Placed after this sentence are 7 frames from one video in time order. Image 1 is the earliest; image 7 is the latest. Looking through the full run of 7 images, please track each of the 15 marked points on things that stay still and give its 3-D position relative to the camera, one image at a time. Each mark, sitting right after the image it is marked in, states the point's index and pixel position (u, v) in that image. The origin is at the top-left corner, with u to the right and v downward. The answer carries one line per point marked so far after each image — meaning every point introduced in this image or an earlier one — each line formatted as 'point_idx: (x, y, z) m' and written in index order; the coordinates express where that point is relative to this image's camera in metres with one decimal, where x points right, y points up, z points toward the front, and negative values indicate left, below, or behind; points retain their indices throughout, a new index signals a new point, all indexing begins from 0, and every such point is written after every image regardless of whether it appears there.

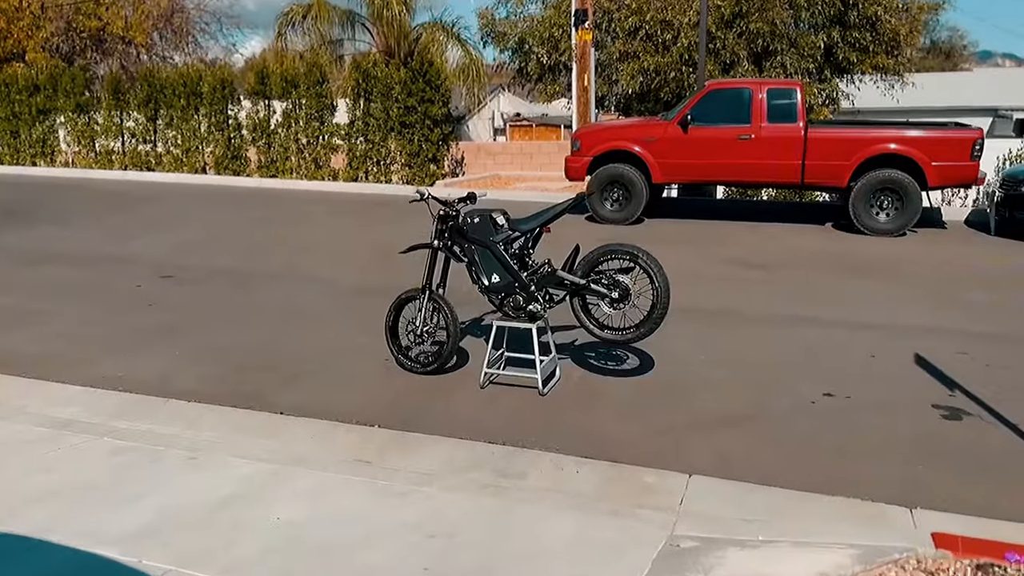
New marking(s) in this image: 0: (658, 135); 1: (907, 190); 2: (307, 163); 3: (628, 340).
0: (+2.3, +2.3, +13.3) m
1: (+5.7, +1.4, +12.5) m
2: (-4.4, +2.7, +18.7) m
3: (+0.8, -0.3, +5.7) m
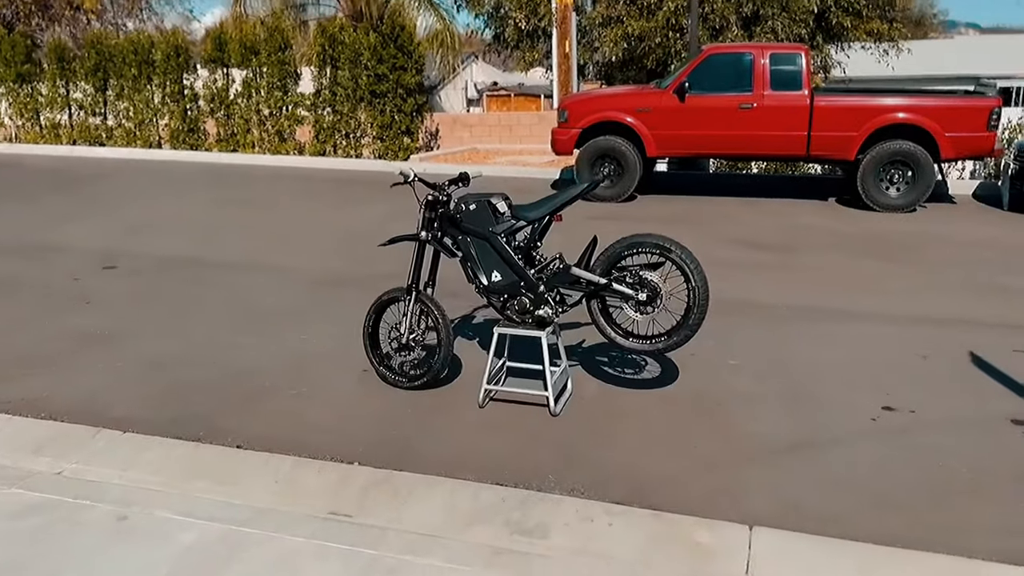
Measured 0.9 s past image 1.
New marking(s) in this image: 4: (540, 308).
0: (+2.0, +2.6, +12.3) m
1: (+5.5, +1.7, +11.7) m
2: (-4.9, +3.1, +17.4) m
3: (+0.8, -0.3, +4.8) m
4: (+0.2, -0.1, +4.9) m
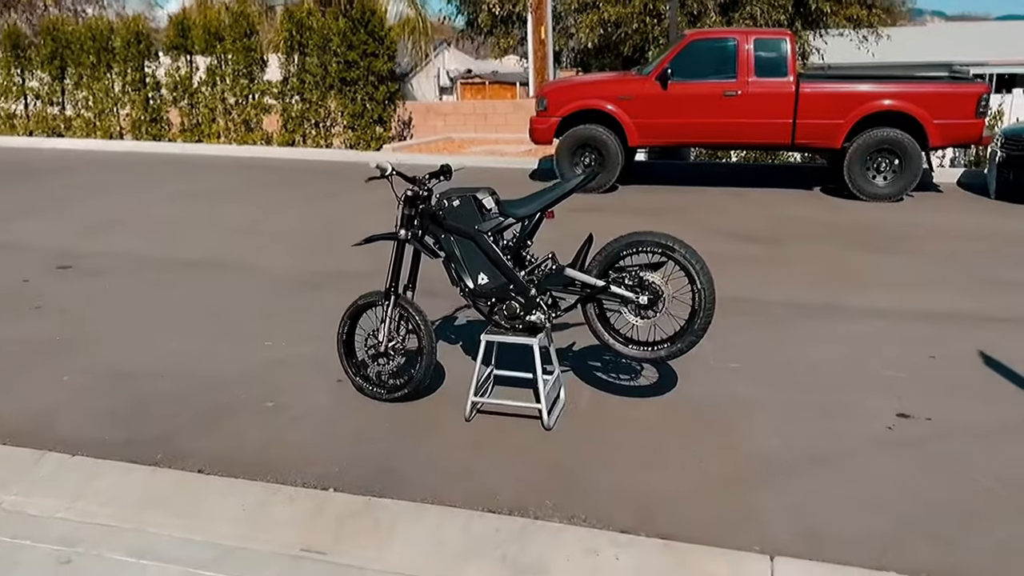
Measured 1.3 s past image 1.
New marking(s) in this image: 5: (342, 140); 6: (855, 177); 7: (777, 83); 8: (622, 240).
0: (+1.7, +2.7, +11.9) m
1: (+5.2, +1.8, +11.4) m
2: (-5.4, +3.2, +16.8) m
3: (+0.8, -0.4, +4.4) m
4: (+0.1, -0.1, +4.5) m
5: (-3.3, +2.9, +16.6) m
6: (+4.6, +1.5, +11.5) m
7: (+3.5, +2.7, +11.5) m
8: (+0.6, +0.2, +4.4) m
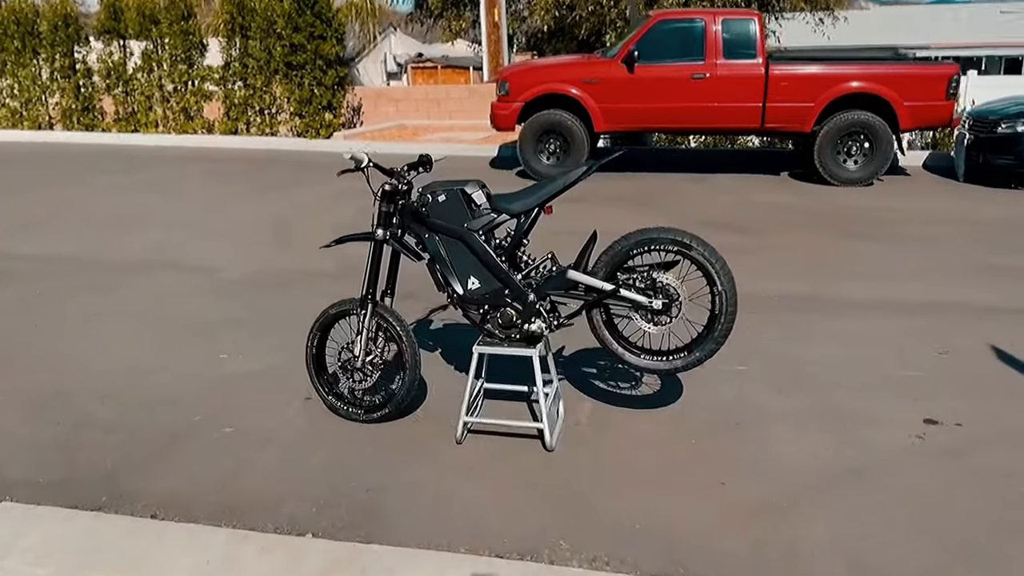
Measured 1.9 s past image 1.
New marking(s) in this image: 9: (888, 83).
0: (+1.1, +2.8, +11.4) m
1: (+4.7, +2.0, +11.2) m
2: (-6.2, +3.2, +15.9) m
3: (+0.7, -0.4, +3.9) m
4: (+0.1, -0.2, +4.0) m
5: (-4.1, +2.9, +15.9) m
6: (+4.1, +1.6, +11.3) m
7: (+3.0, +2.9, +11.2) m
8: (+0.5, +0.2, +3.9) m
9: (+4.8, +2.6, +11.0) m
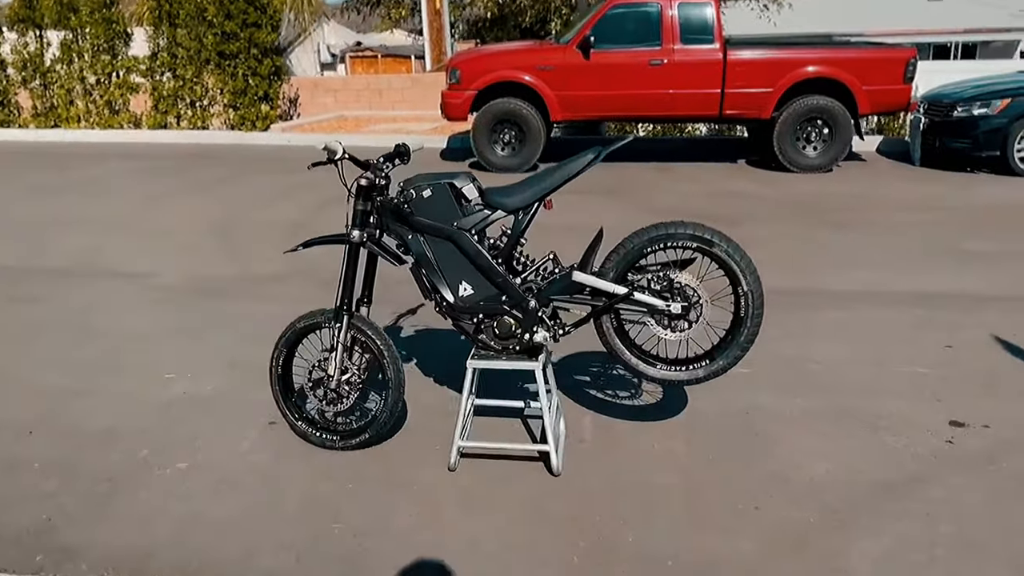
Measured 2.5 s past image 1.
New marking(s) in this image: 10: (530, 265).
0: (+0.5, +2.9, +11.0) m
1: (+4.1, +2.1, +11.0) m
2: (-7.1, +3.1, +14.9) m
3: (+0.8, -0.4, +3.5) m
4: (+0.1, -0.2, +3.5) m
5: (-5.0, +2.9, +15.0) m
6: (+3.5, +1.8, +11.1) m
7: (+2.4, +3.0, +10.9) m
8: (+0.5, +0.2, +3.5) m
9: (+4.2, +2.8, +10.8) m
10: (+0.1, +0.1, +3.6) m
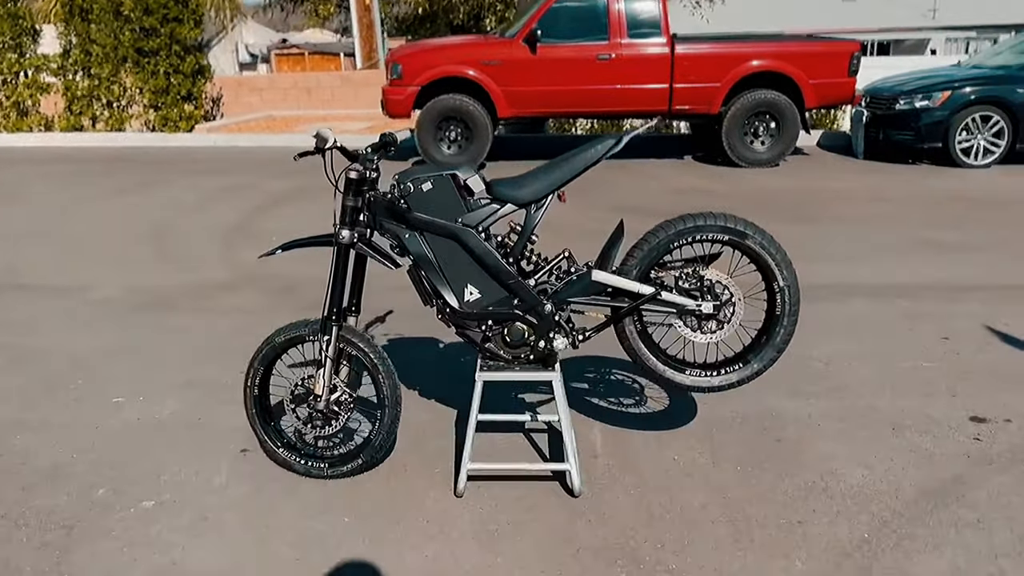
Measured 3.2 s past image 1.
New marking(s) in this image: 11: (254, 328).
0: (-0.2, +2.9, +10.7) m
1: (+3.4, +2.2, +11.0) m
2: (-8.1, +2.9, +13.9) m
3: (+0.8, -0.4, +3.2) m
4: (+0.1, -0.2, +3.2) m
5: (-6.0, +2.7, +14.2) m
6: (+2.8, +1.8, +11.0) m
7: (+1.7, +3.0, +10.7) m
8: (+0.6, +0.2, +3.2) m
9: (+3.5, +2.8, +10.8) m
10: (+0.1, +0.1, +3.3) m
11: (-1.6, -0.2, +5.4) m
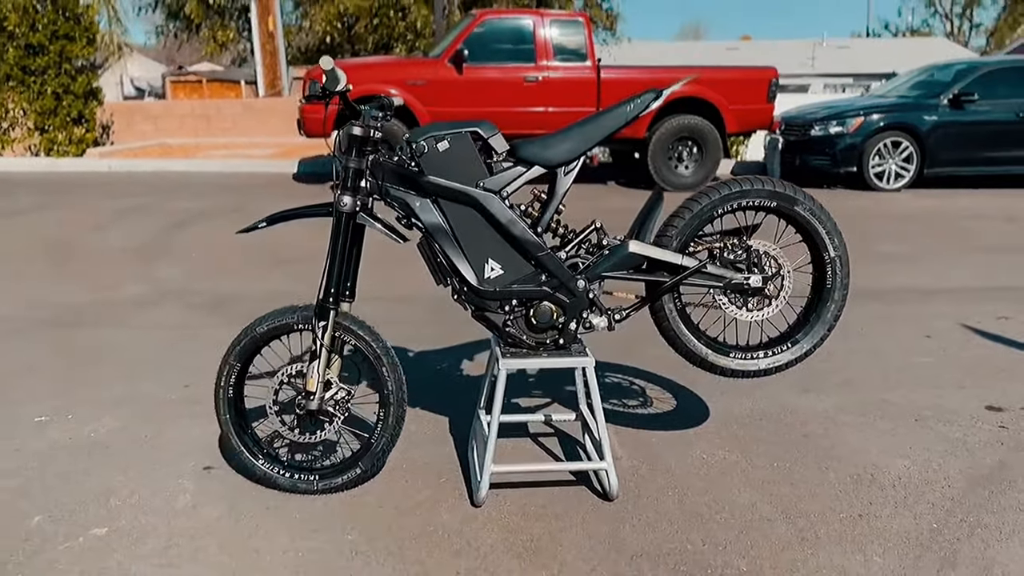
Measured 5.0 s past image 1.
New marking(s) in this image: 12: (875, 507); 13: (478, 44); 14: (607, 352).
0: (-1.1, +2.5, +10.3) m
1: (+2.5, +1.9, +11.1) m
2: (-9.4, +2.3, +12.5) m
3: (+0.9, -0.3, +2.9) m
4: (+0.2, -0.1, +2.8) m
5: (-7.3, +2.1, +13.1) m
6: (+1.9, +1.5, +11.0) m
7: (+0.8, +2.7, +10.6) m
8: (+0.7, +0.3, +2.9) m
9: (+2.6, +2.6, +10.9) m
10: (+0.2, +0.2, +2.9) m
11: (-1.8, -0.3, +4.8) m
12: (+1.2, -0.7, +2.9) m
13: (-0.4, +3.0, +10.5) m
14: (+0.5, -0.3, +4.4) m
